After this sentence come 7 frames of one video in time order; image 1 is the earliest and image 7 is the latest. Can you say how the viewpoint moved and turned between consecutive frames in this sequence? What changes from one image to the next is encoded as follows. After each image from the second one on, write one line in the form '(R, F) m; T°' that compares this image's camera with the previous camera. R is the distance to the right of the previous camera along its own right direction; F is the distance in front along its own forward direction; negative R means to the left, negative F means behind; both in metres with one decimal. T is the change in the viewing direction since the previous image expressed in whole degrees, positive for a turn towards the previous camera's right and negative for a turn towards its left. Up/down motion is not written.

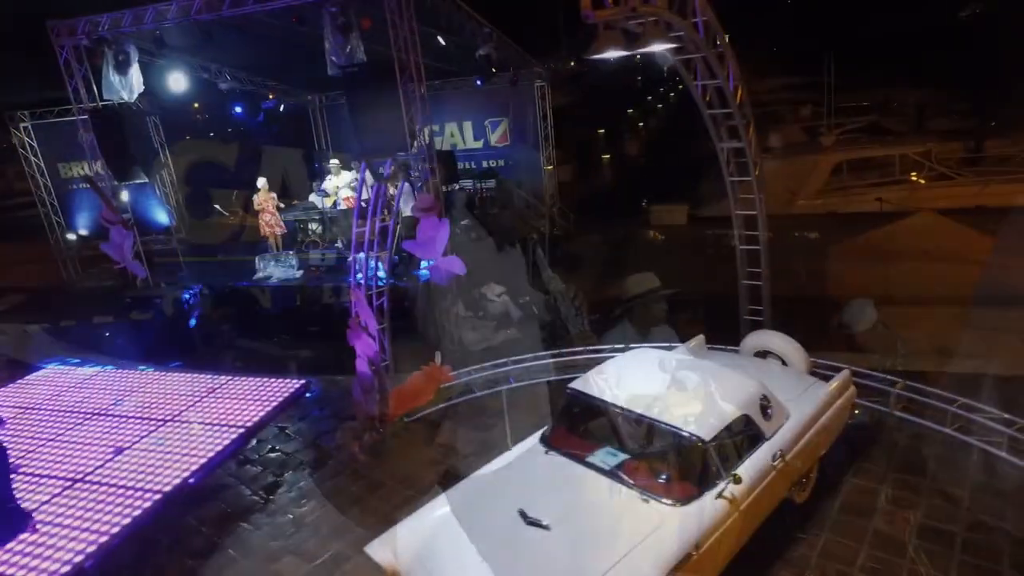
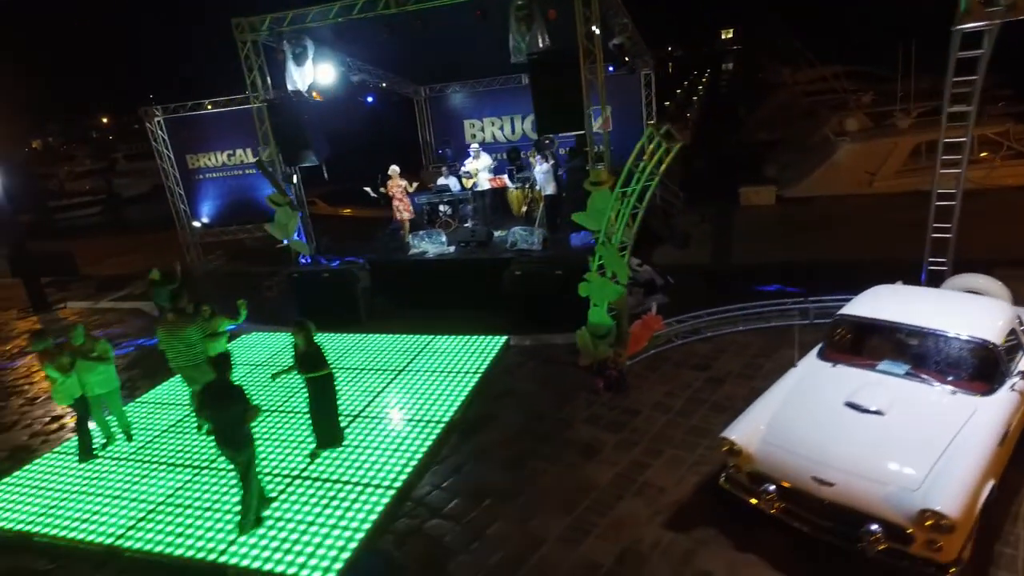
(-2.0, -0.7) m; 0°
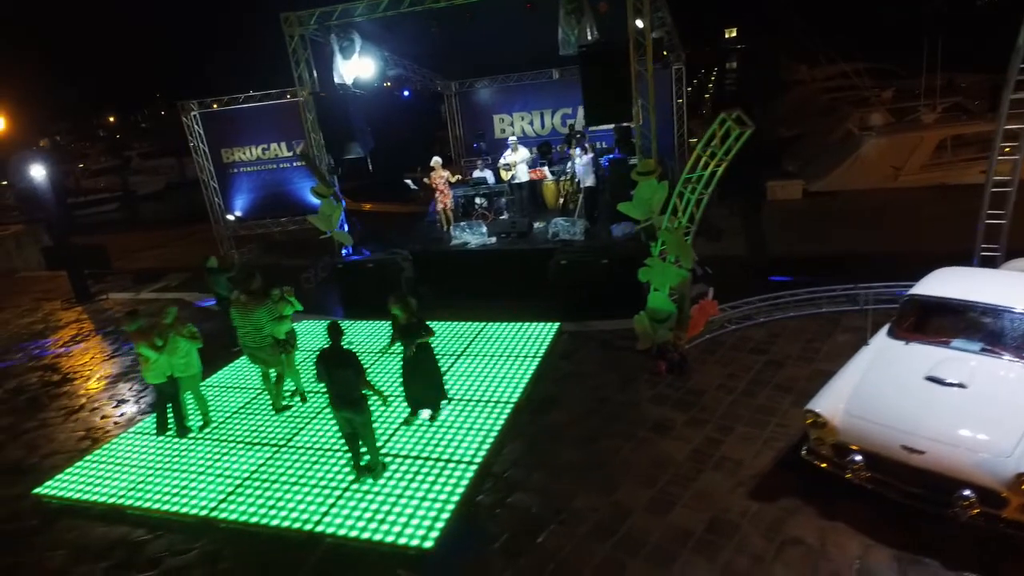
(-0.6, -0.1) m; 0°
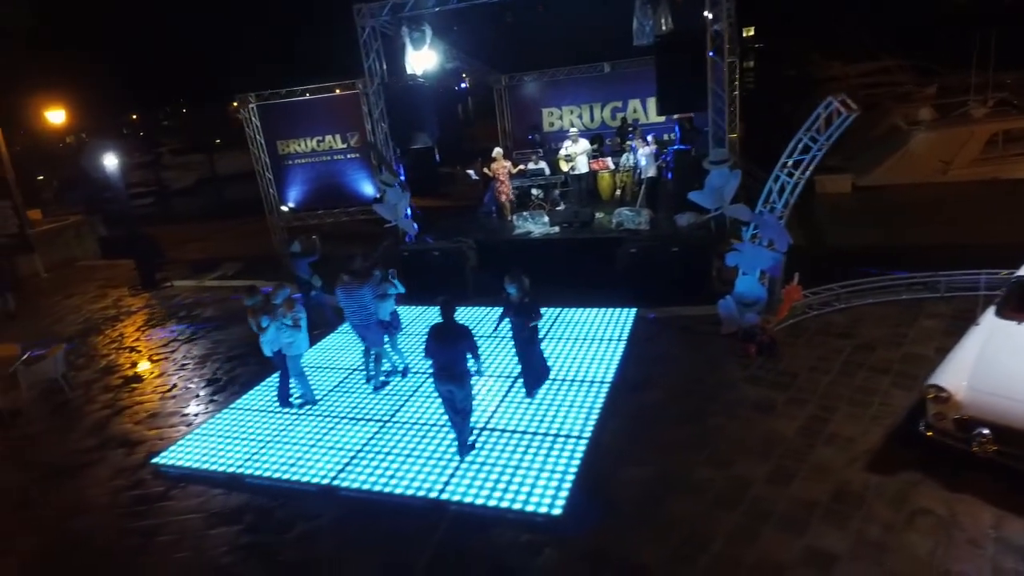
(-0.8, -0.1) m; -1°
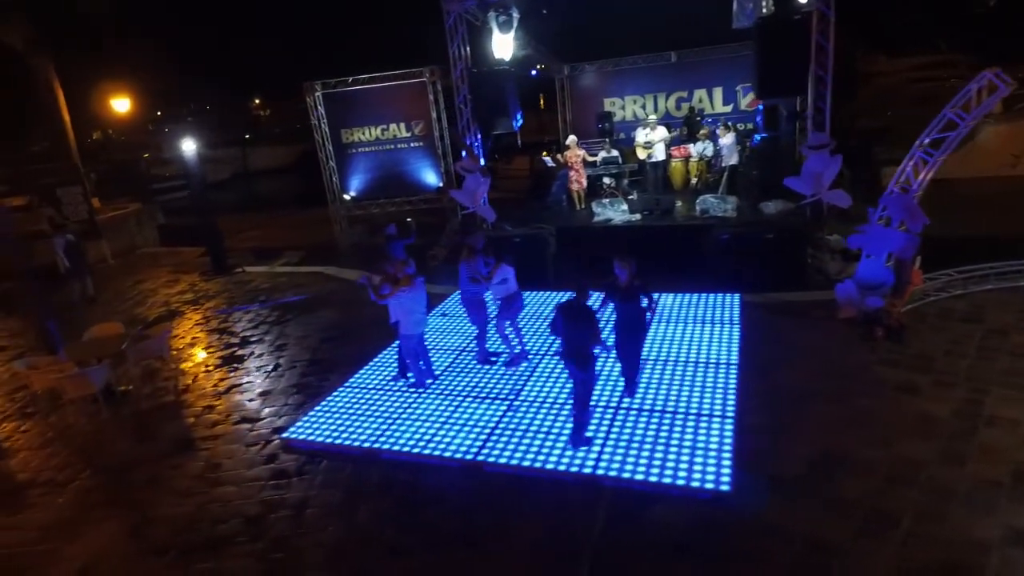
(-1.0, +0.1) m; -1°
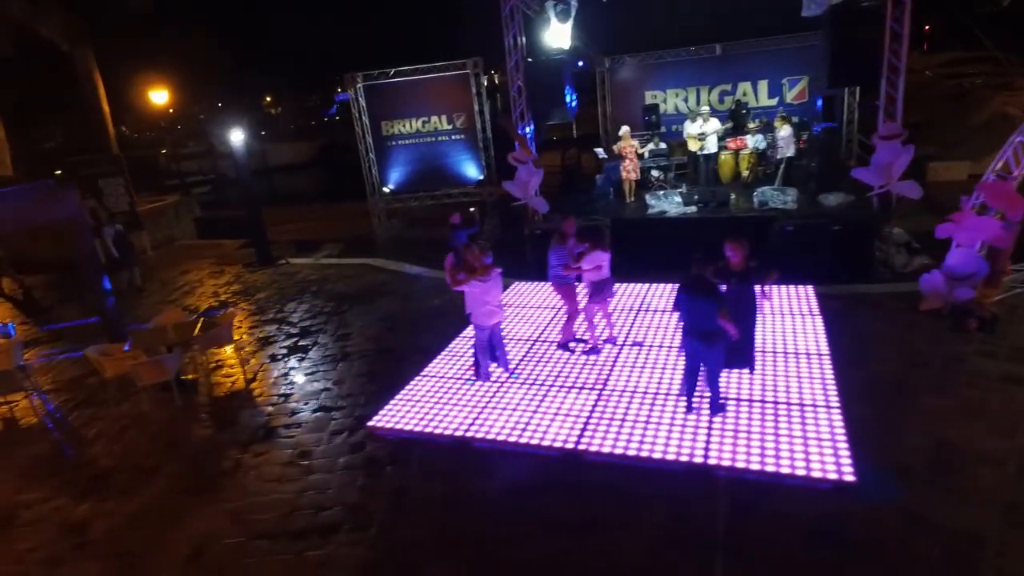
(-0.7, +0.1) m; -1°
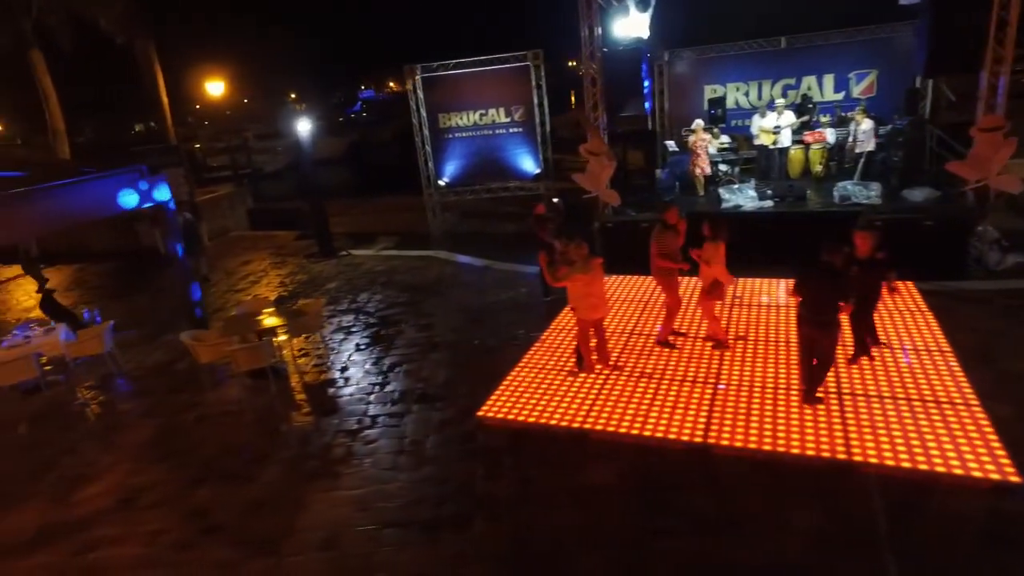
(-0.8, +0.1) m; -1°
